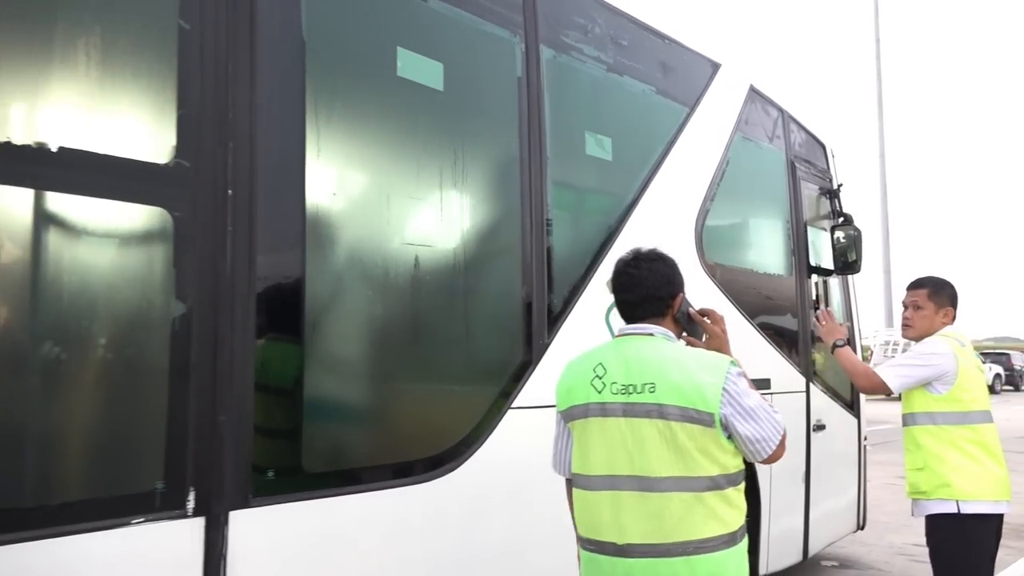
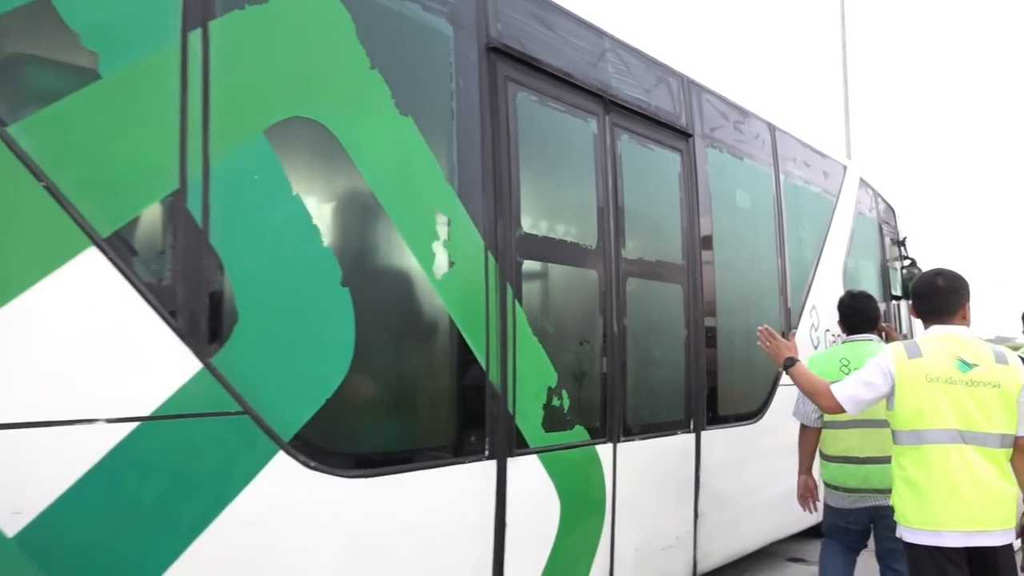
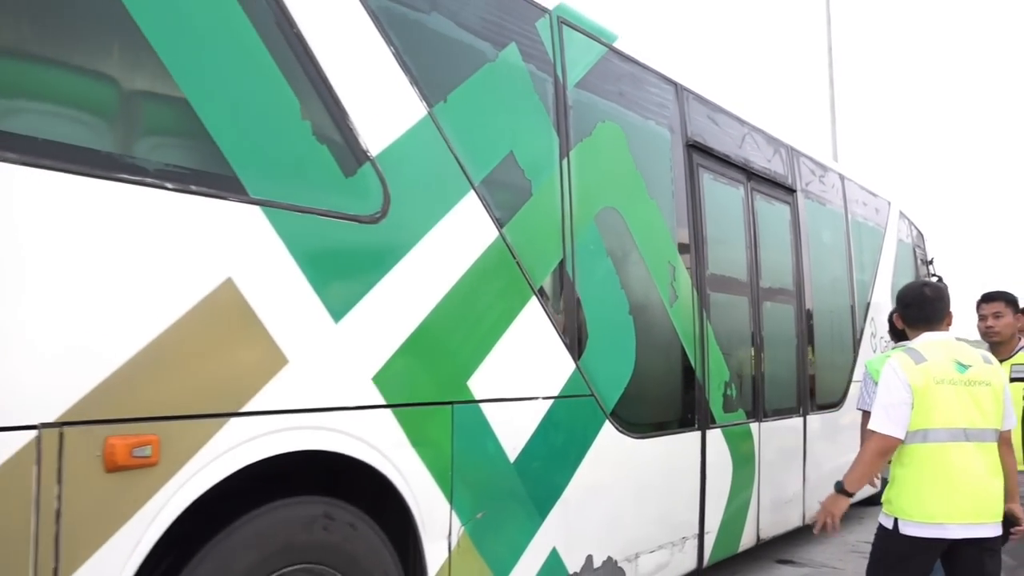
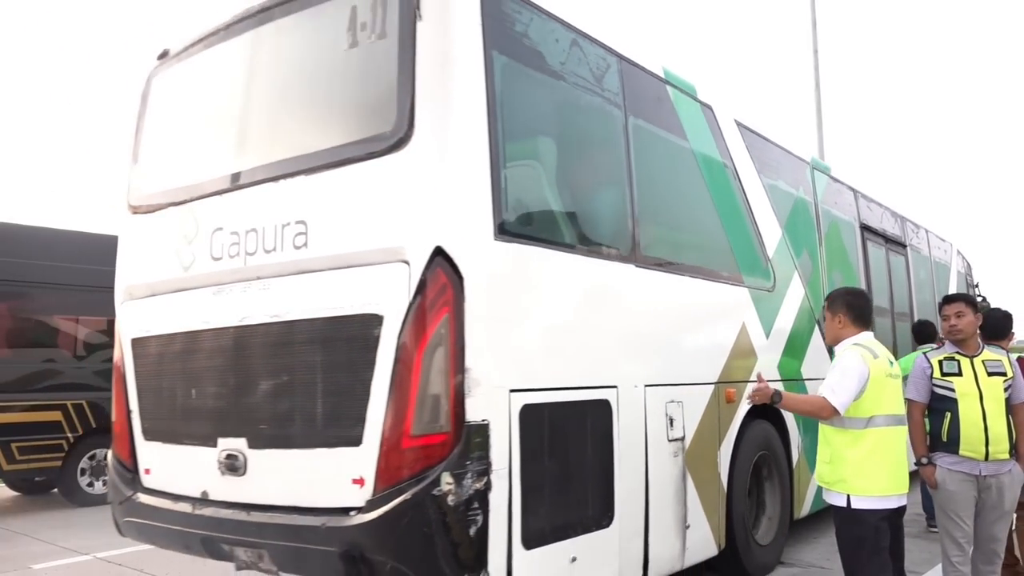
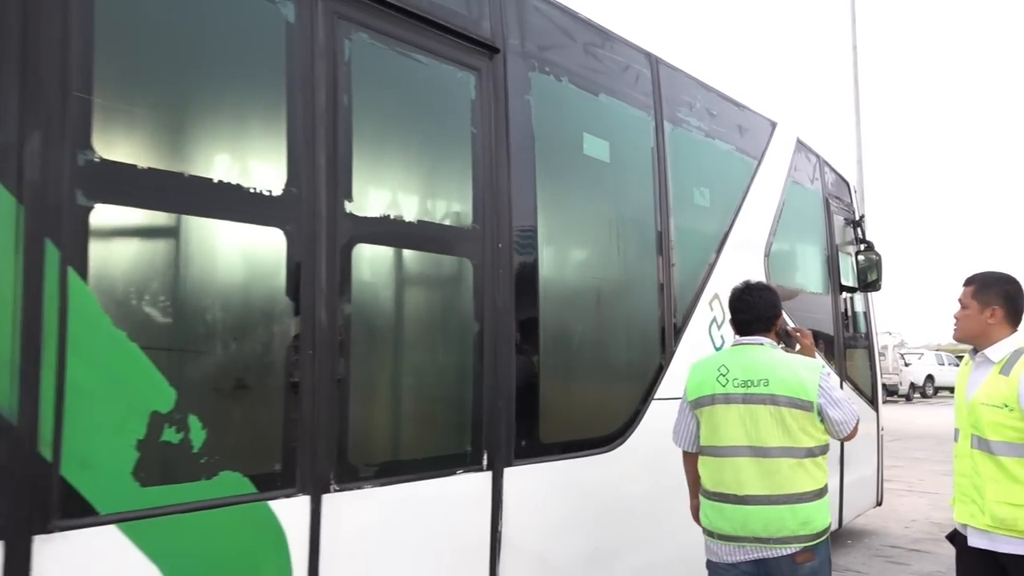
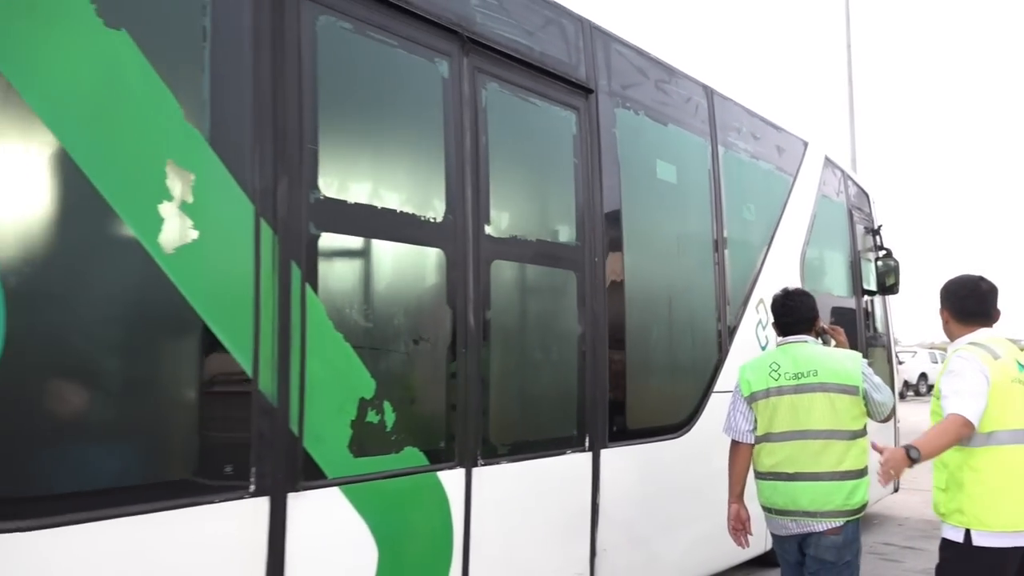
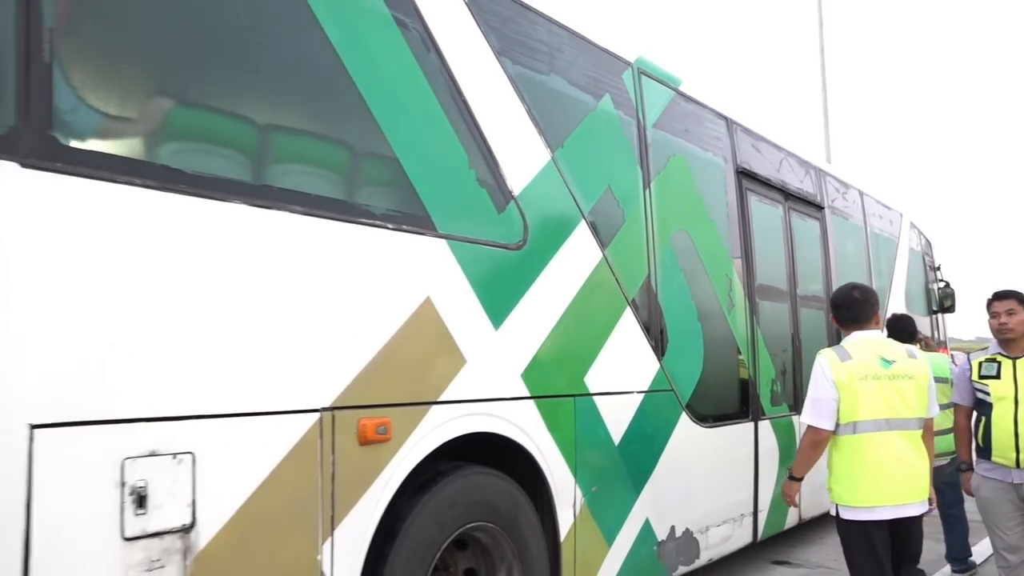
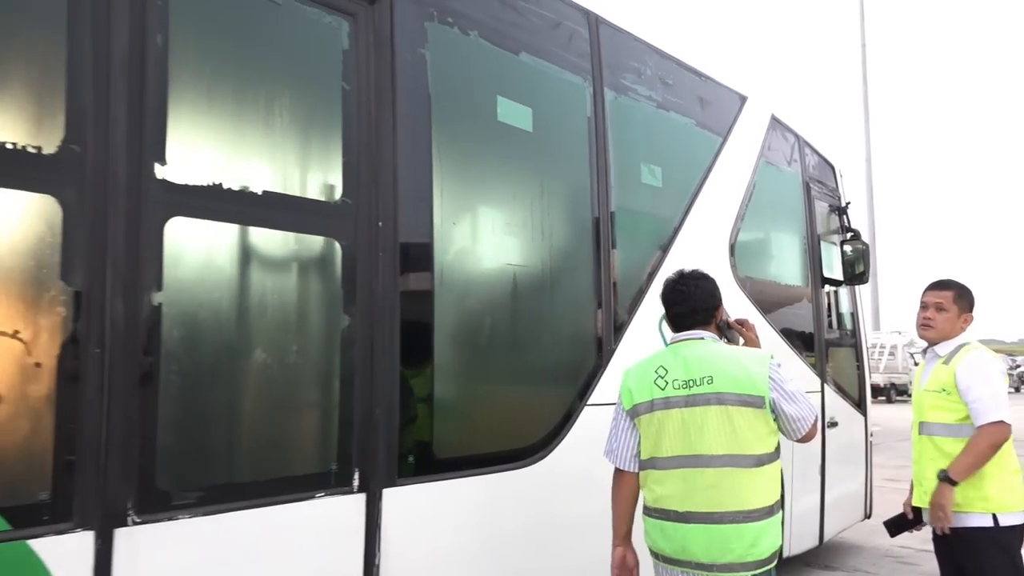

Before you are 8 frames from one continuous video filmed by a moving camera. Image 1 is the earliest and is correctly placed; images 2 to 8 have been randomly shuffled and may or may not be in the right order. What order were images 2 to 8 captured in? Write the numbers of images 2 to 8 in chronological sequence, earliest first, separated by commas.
8, 5, 6, 2, 3, 7, 4
